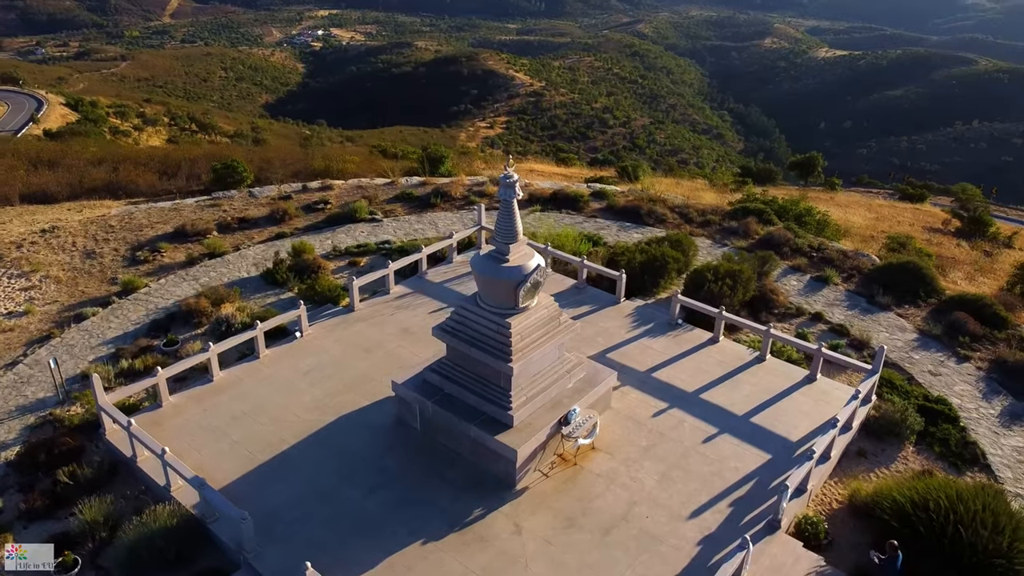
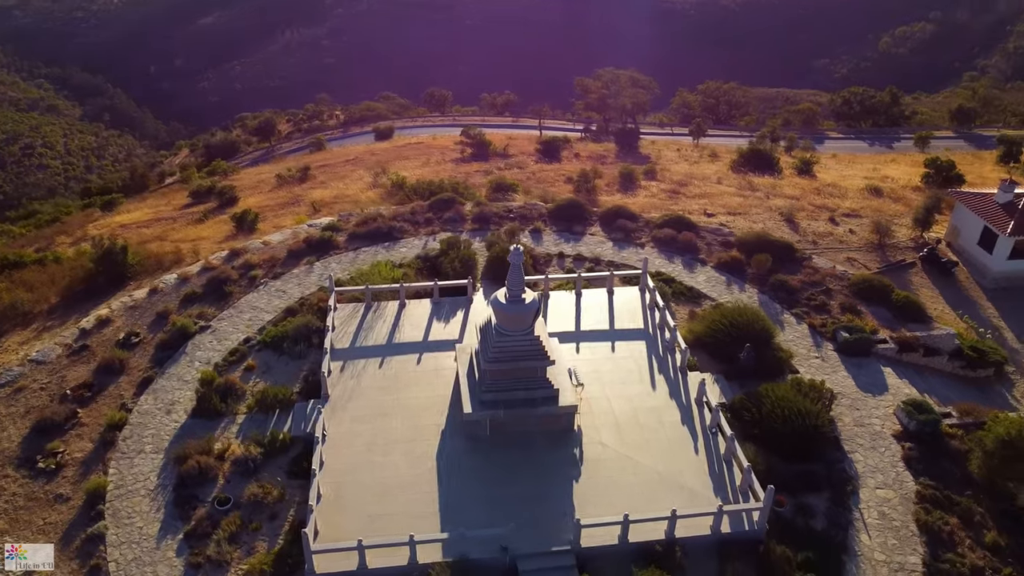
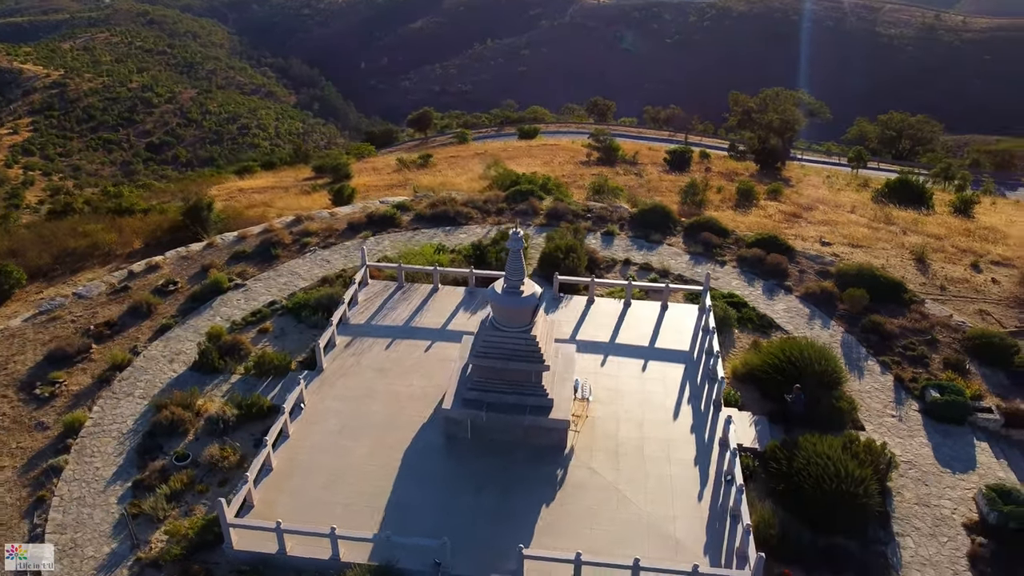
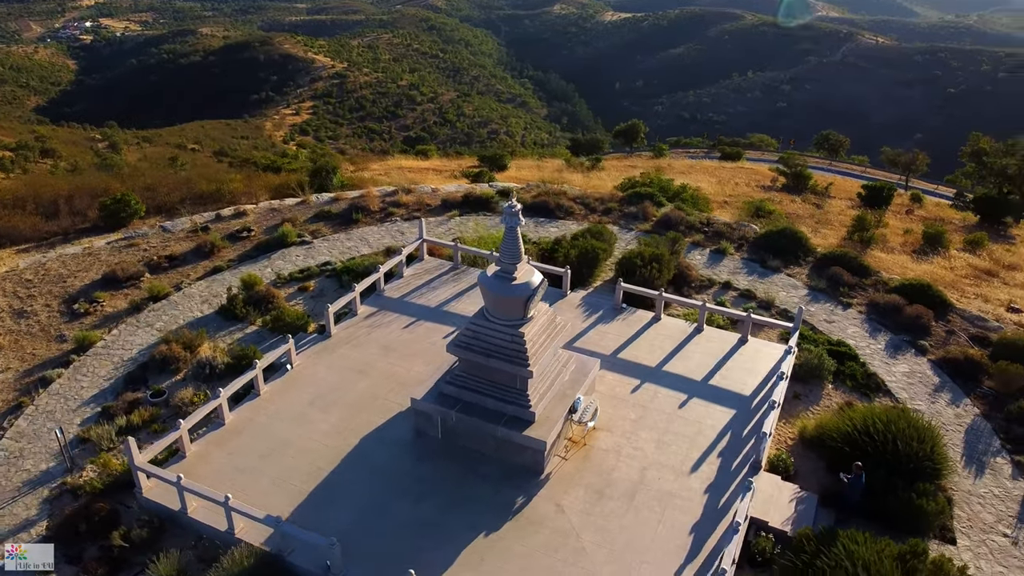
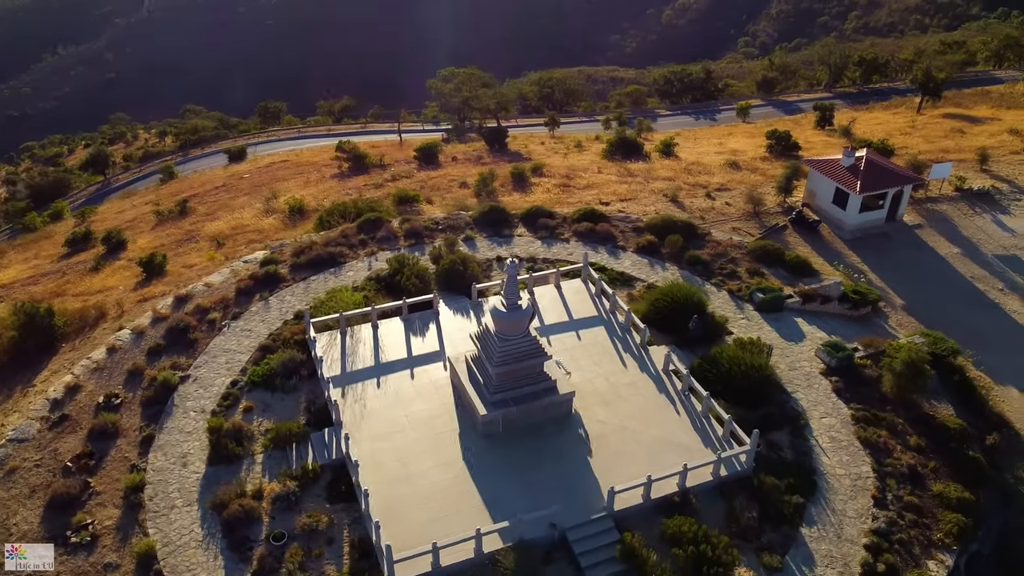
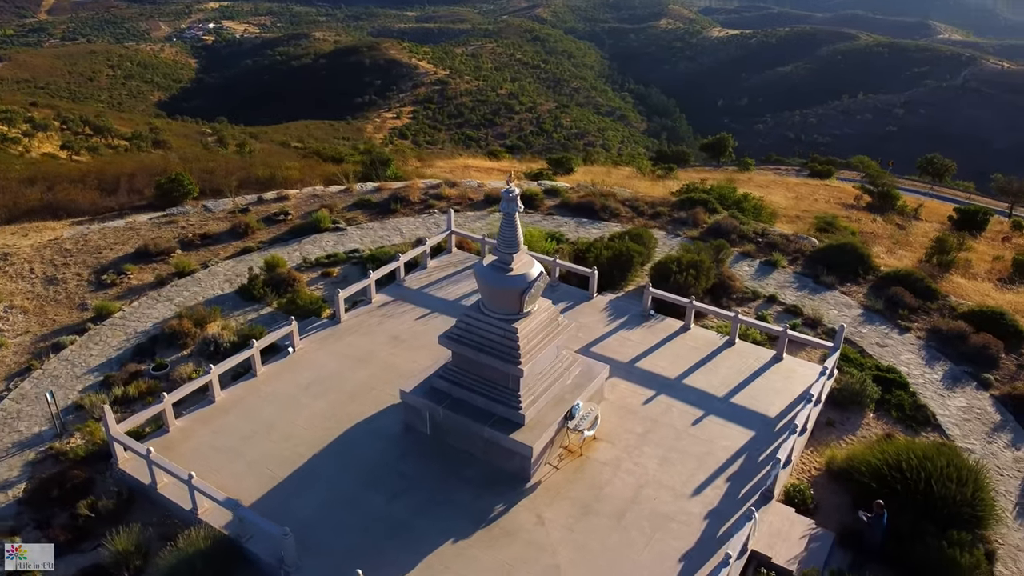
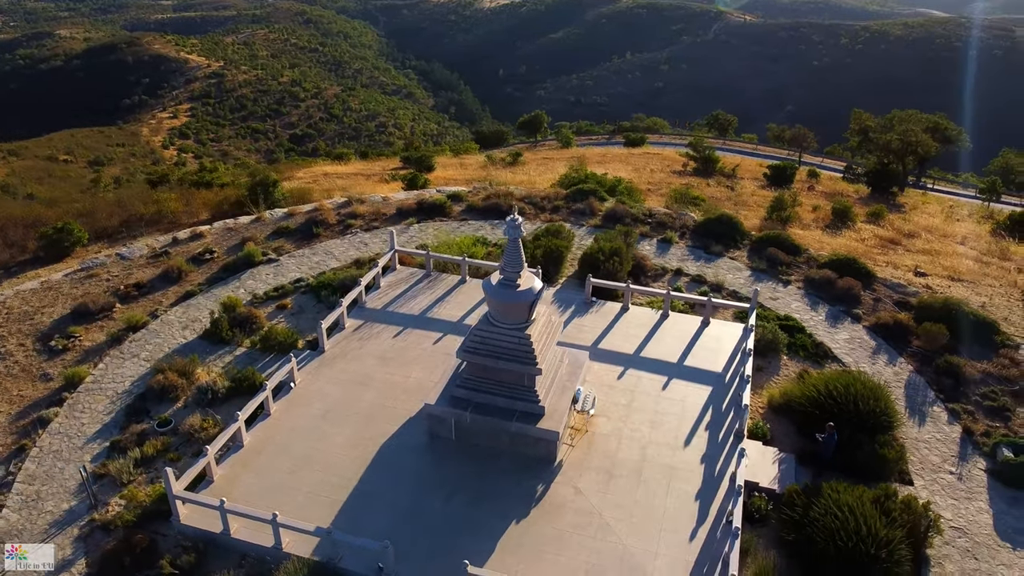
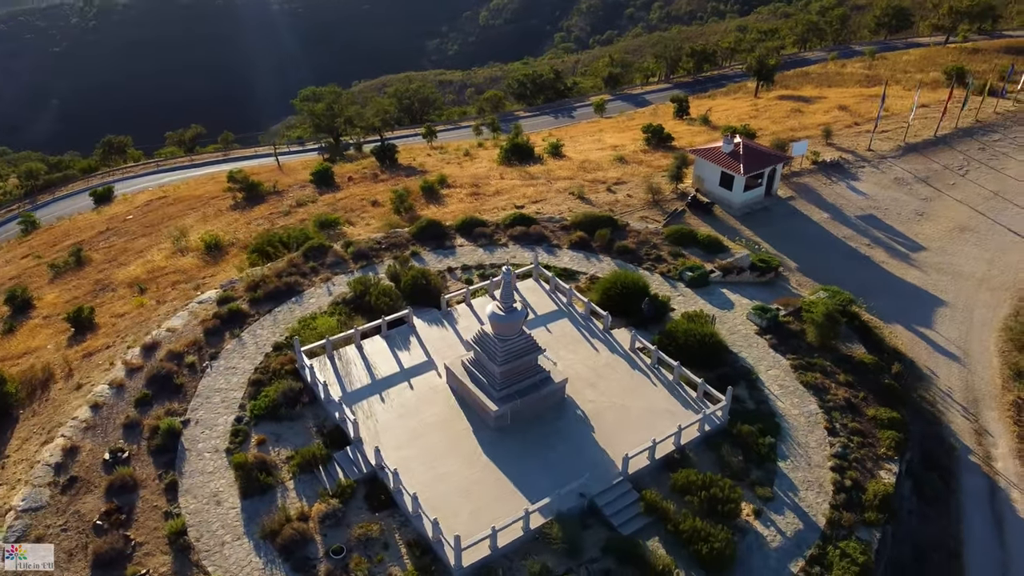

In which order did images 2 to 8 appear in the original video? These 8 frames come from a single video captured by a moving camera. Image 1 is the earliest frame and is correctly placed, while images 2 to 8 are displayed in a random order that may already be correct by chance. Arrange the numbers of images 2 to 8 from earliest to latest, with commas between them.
6, 4, 7, 3, 2, 5, 8
